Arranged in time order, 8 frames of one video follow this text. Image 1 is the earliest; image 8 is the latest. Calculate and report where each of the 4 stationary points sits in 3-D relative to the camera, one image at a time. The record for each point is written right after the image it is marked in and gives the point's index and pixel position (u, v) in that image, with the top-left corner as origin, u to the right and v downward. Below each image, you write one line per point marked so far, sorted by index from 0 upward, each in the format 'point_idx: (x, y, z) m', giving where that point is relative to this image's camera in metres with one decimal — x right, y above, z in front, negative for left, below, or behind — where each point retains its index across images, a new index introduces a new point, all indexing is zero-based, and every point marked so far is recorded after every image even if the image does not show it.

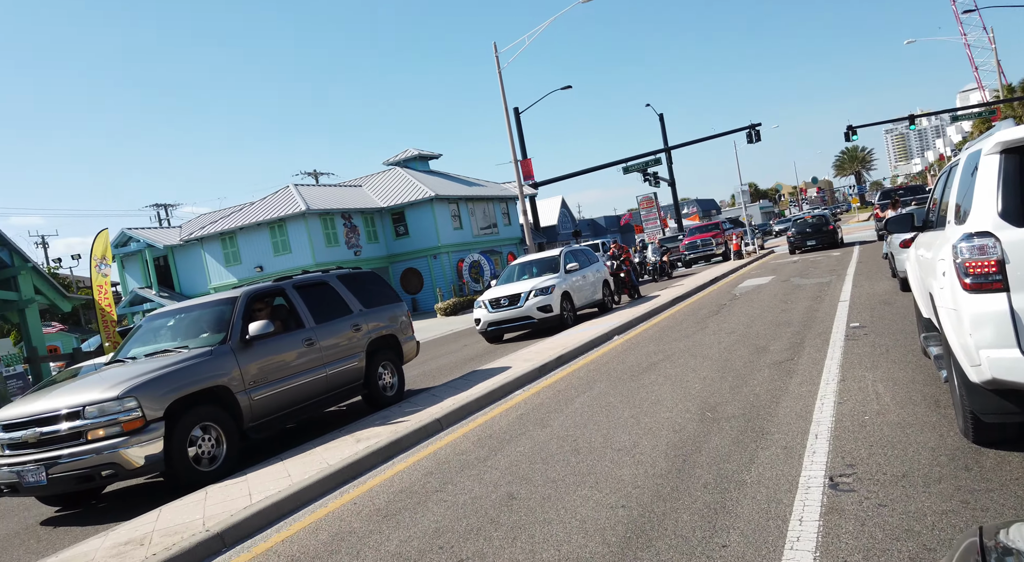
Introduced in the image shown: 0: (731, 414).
0: (+1.9, -1.2, +6.2) m
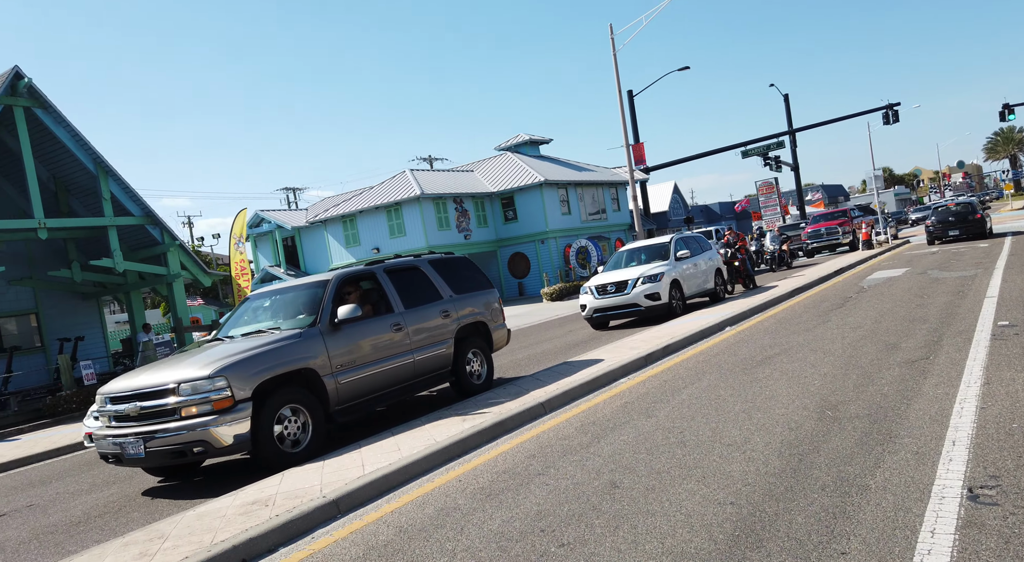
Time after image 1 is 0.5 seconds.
0: (+2.8, -1.1, +5.8) m
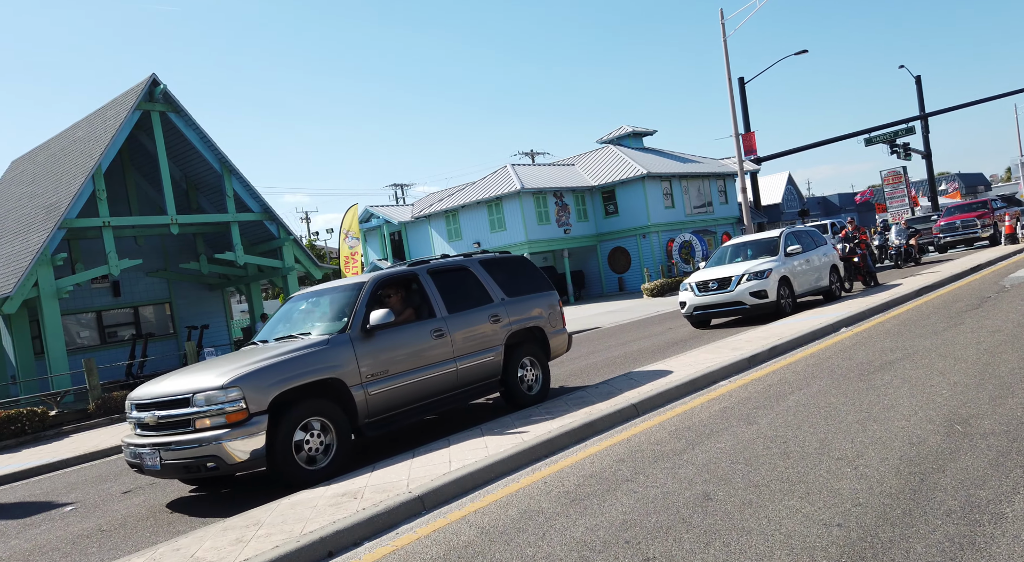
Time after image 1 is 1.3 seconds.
0: (+3.4, -1.1, +5.1) m
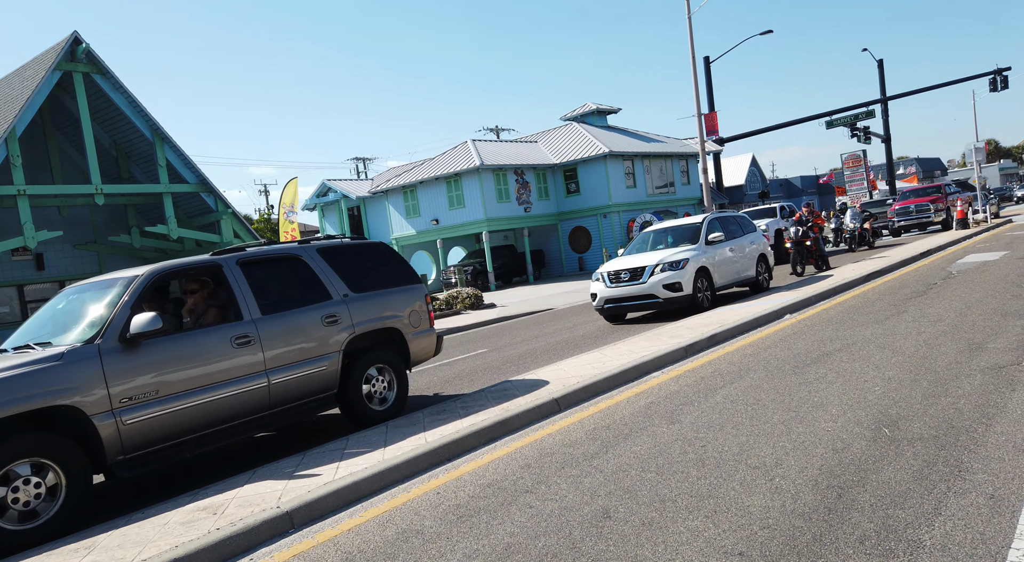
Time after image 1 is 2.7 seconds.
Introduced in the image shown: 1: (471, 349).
0: (+2.7, -1.0, +4.8) m
1: (-0.8, -1.3, +13.0) m
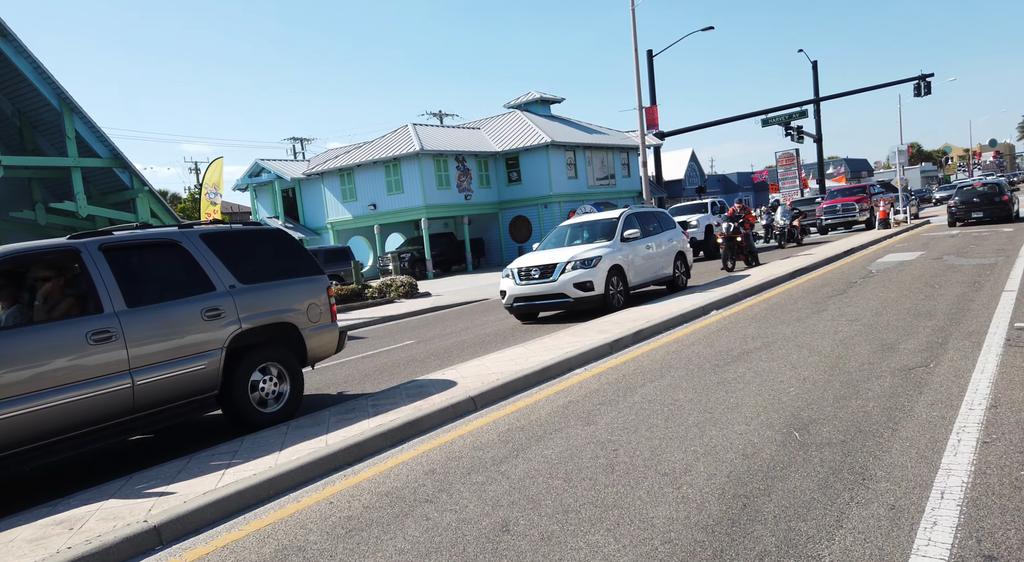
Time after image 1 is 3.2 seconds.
0: (+2.1, -1.1, +4.8) m
1: (-2.0, -1.1, +12.7) m
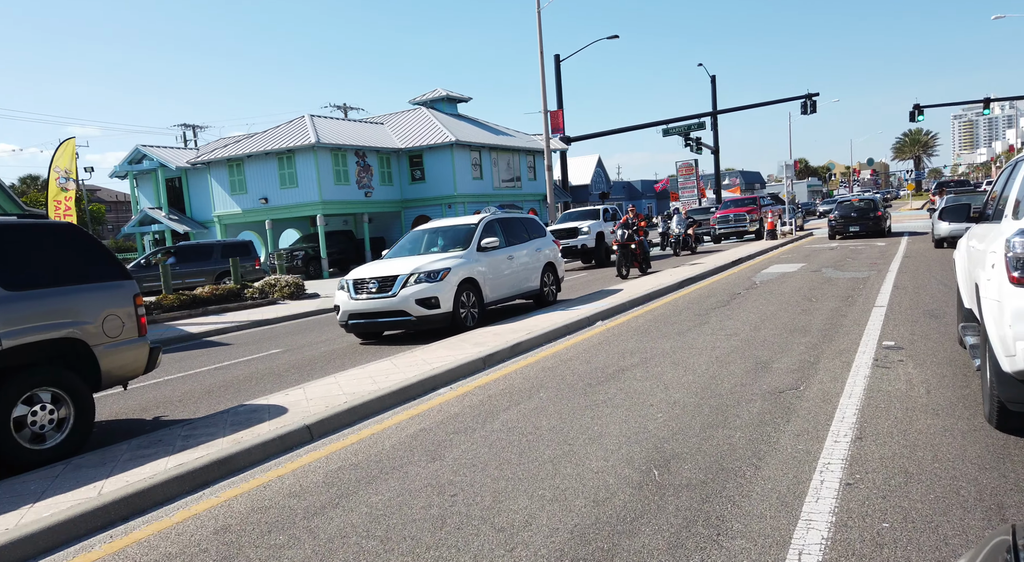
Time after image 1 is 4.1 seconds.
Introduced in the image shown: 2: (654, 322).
0: (+1.1, -1.2, +4.3) m
1: (-4.1, -1.1, +11.7) m
2: (+2.2, -0.6, +10.9) m
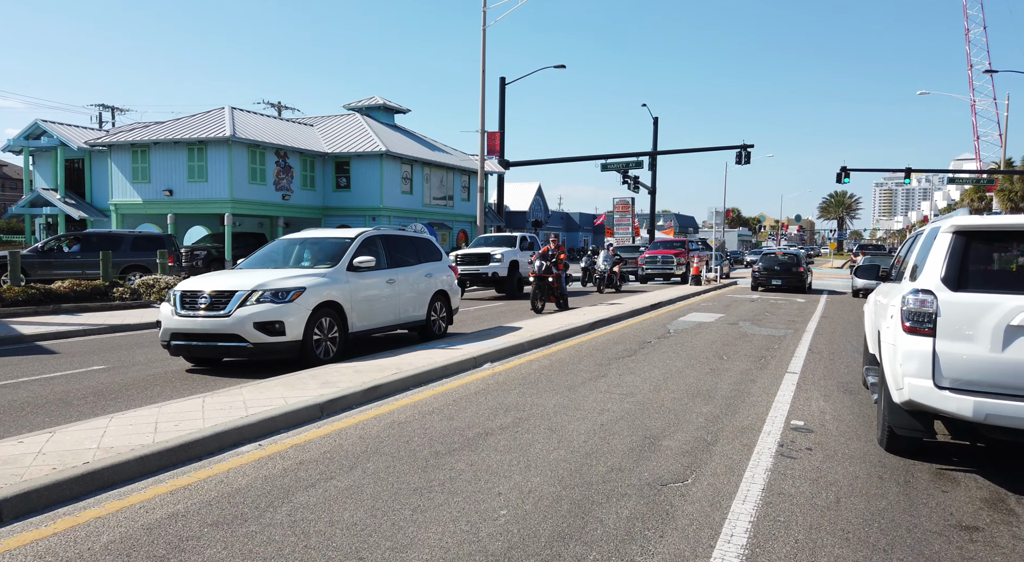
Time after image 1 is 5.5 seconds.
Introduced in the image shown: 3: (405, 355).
0: (-0.1, -1.5, +3.0) m
1: (-5.8, -1.1, +9.8) m
2: (+0.5, -1.2, +9.7) m
3: (-1.5, -1.0, +9.9) m
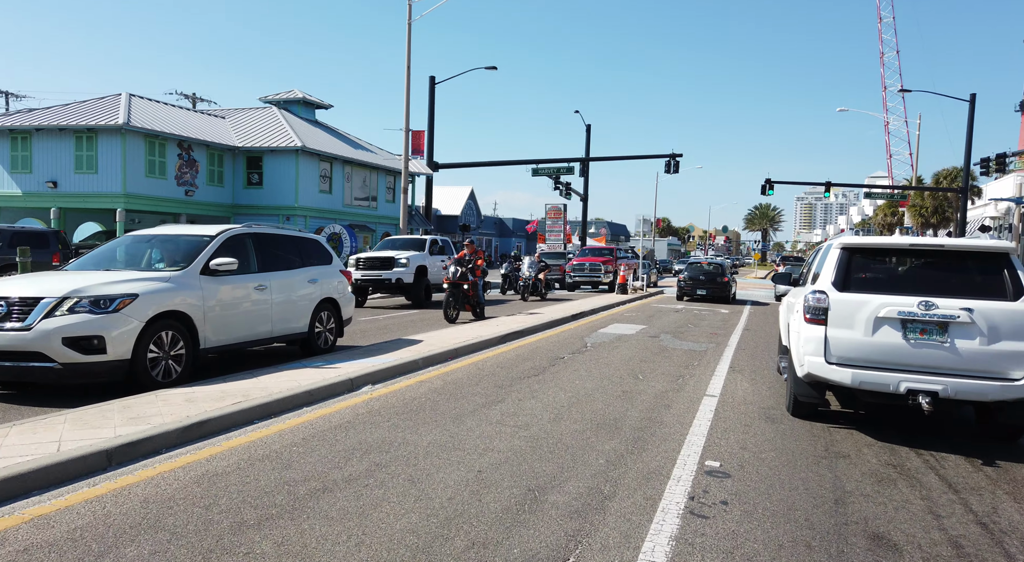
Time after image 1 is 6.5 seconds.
0: (-0.8, -1.6, +1.6) m
1: (-7.2, -1.1, +7.9) m
2: (-0.9, -1.3, +8.3) m
3: (-2.9, -1.1, +8.3) m
